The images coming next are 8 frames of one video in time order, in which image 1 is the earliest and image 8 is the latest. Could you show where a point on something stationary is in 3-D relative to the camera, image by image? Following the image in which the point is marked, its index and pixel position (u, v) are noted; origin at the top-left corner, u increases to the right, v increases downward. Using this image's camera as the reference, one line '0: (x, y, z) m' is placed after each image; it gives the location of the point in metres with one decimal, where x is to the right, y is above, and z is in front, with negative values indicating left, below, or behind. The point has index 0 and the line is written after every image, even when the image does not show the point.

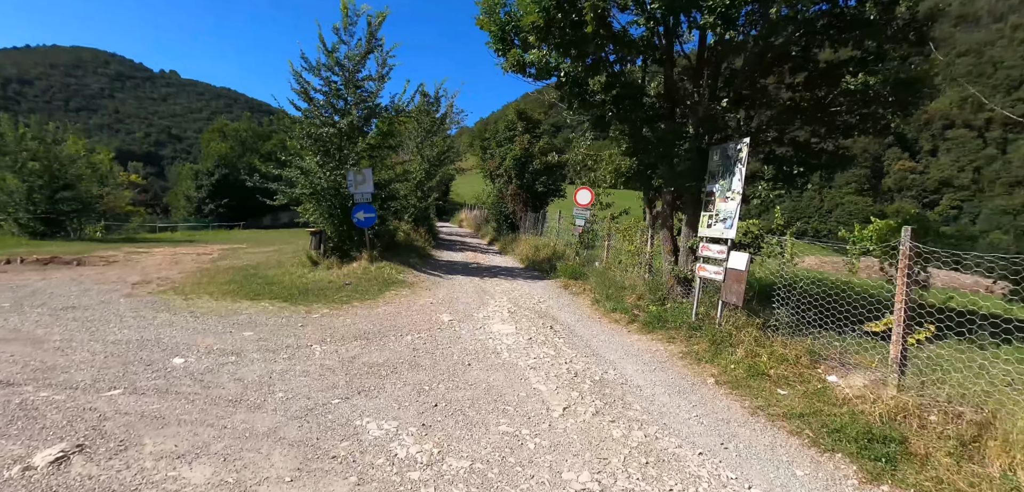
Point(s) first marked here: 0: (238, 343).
0: (-3.1, -1.1, +5.7) m
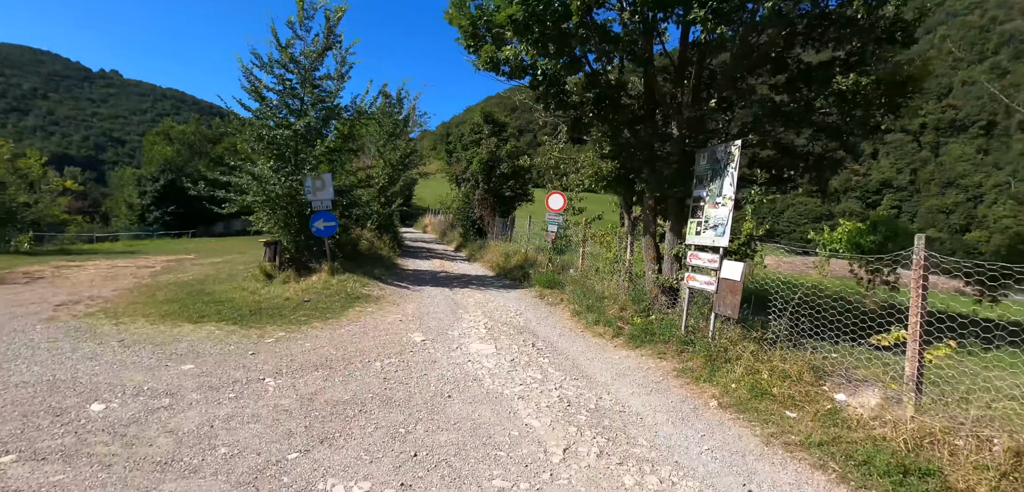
0: (-3.2, -1.3, +4.8) m
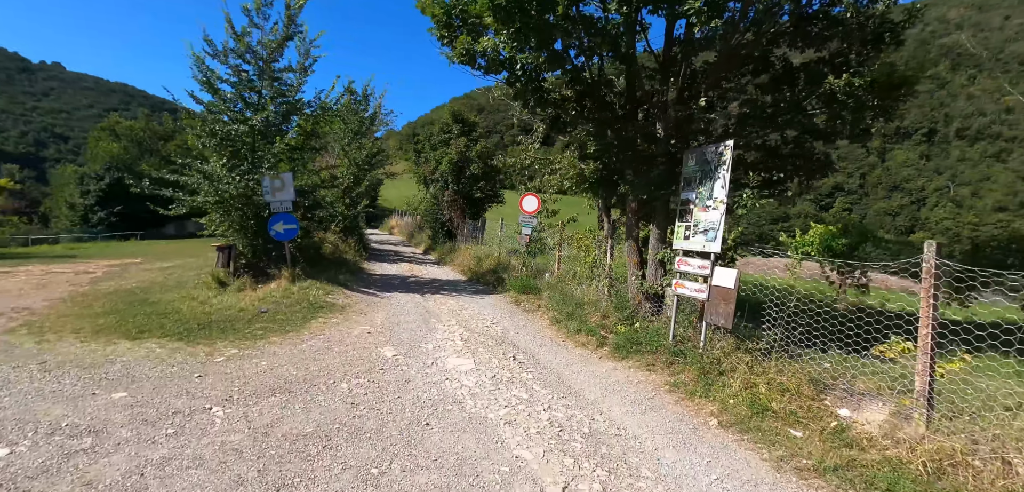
0: (-3.3, -1.3, +4.1) m
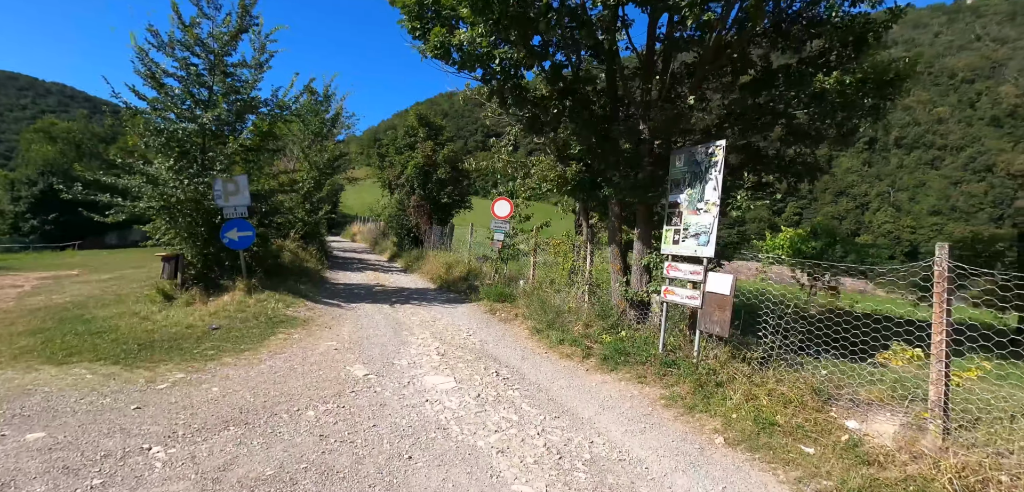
0: (-3.4, -1.4, +3.4) m
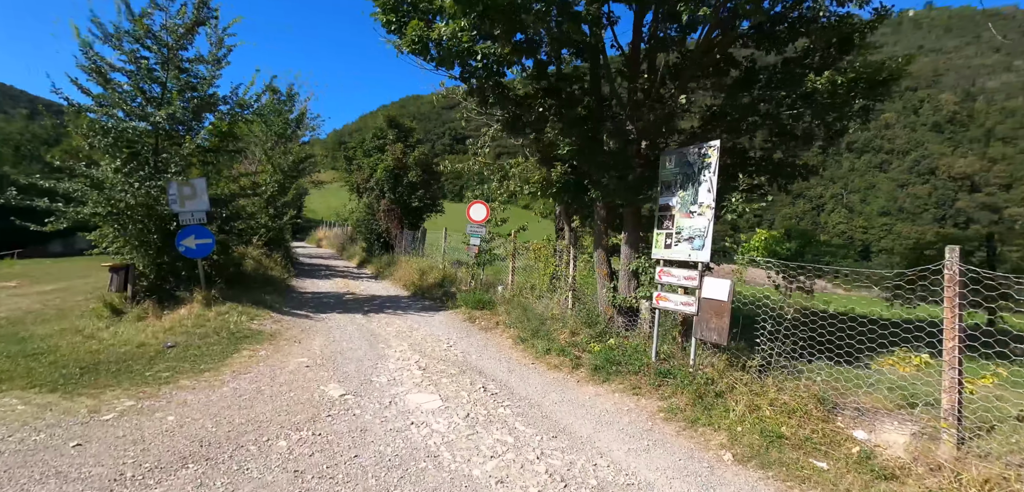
0: (-3.3, -1.5, +2.8) m
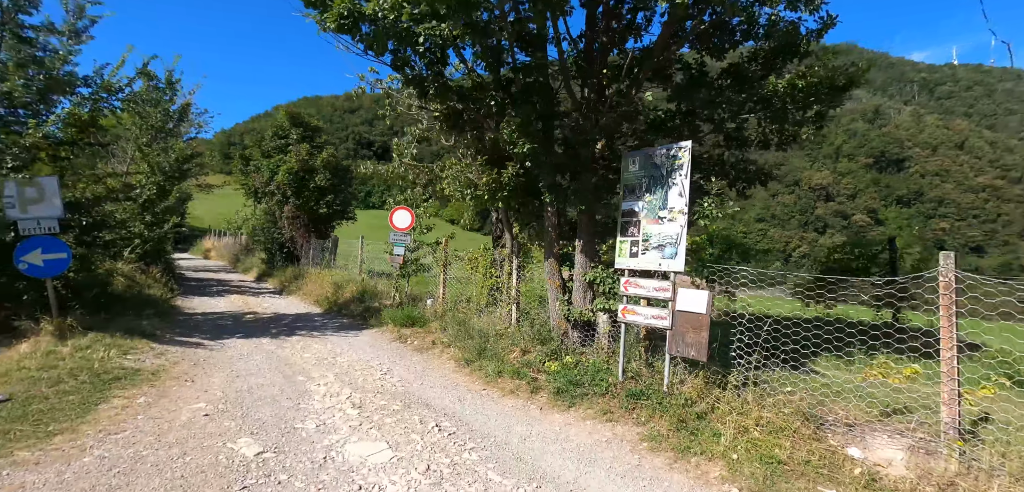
0: (-3.1, -1.6, +1.4) m
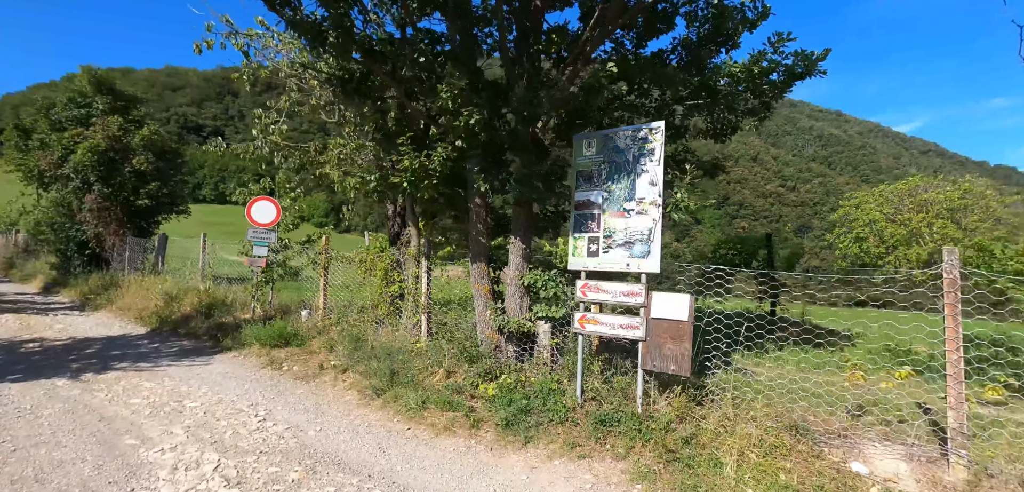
0: (-2.3, -1.6, -0.6) m
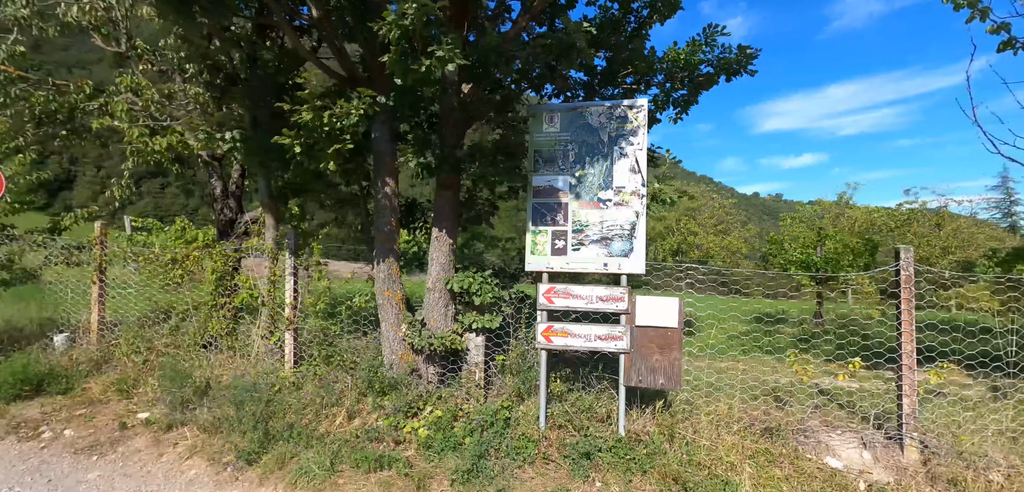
0: (-0.3, -1.7, -2.2) m
